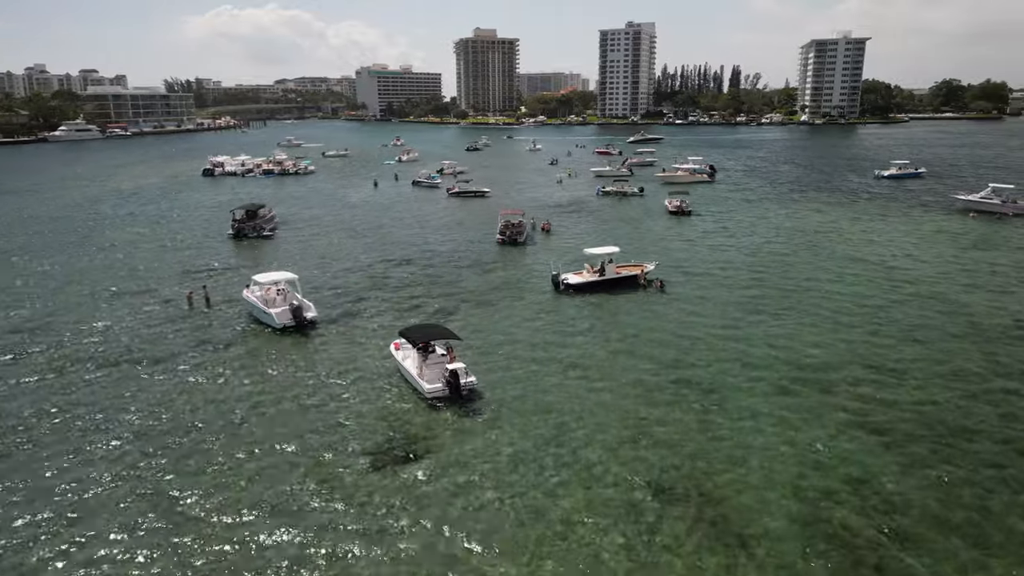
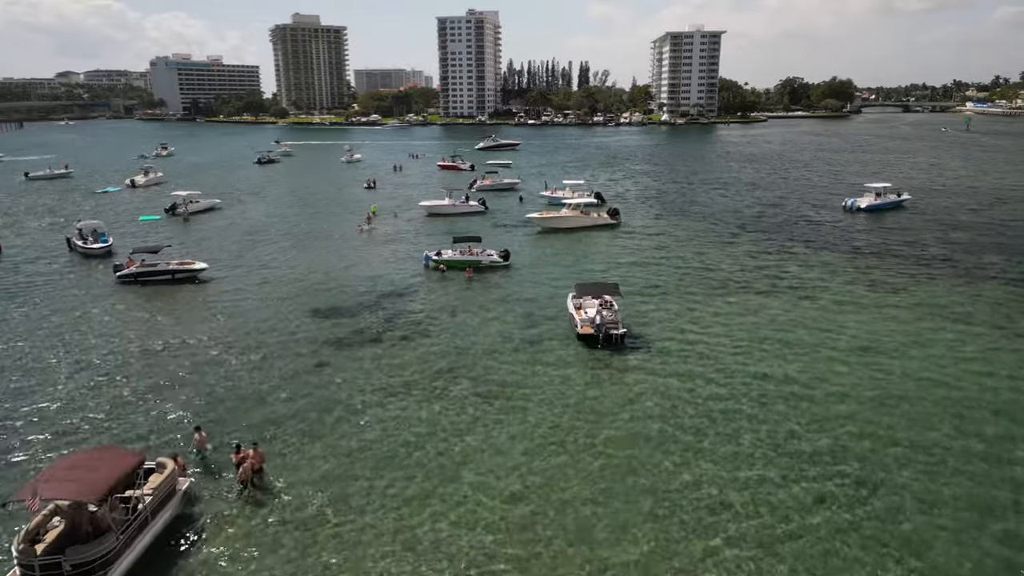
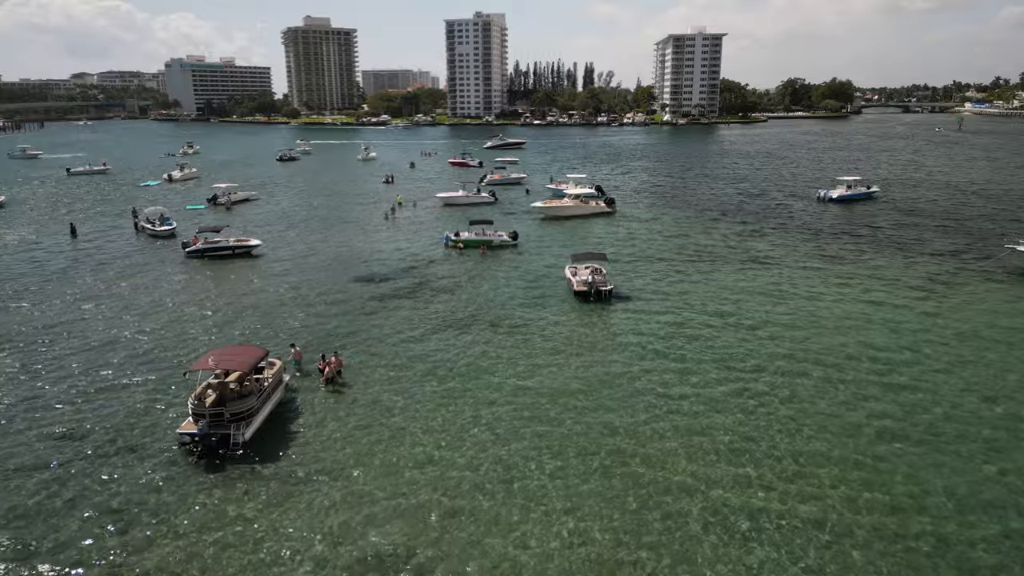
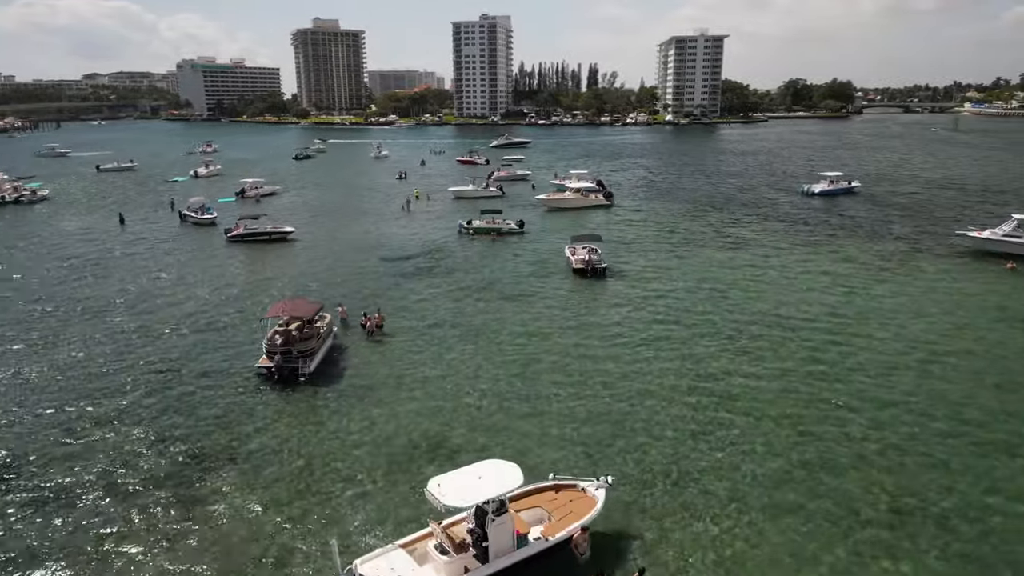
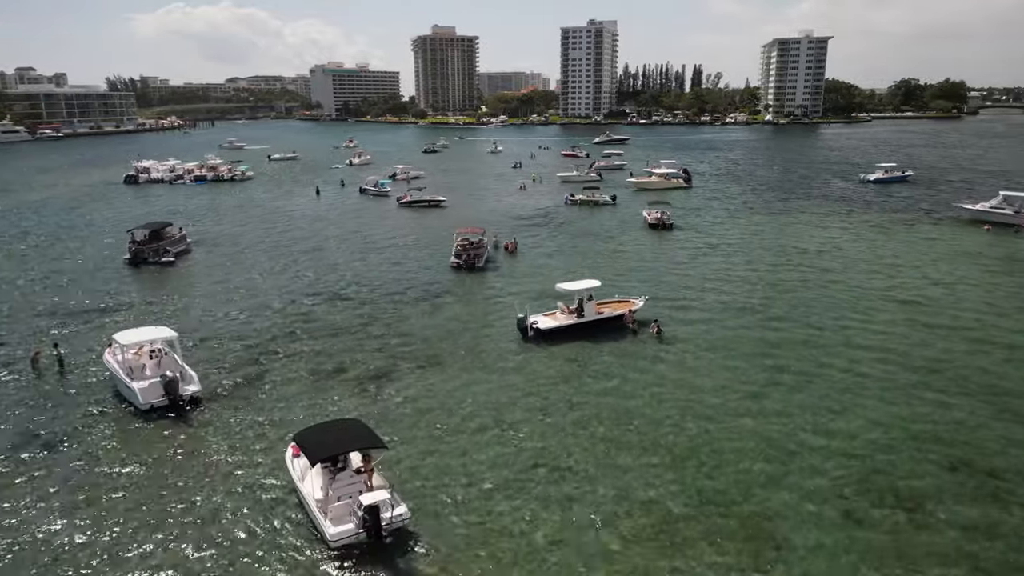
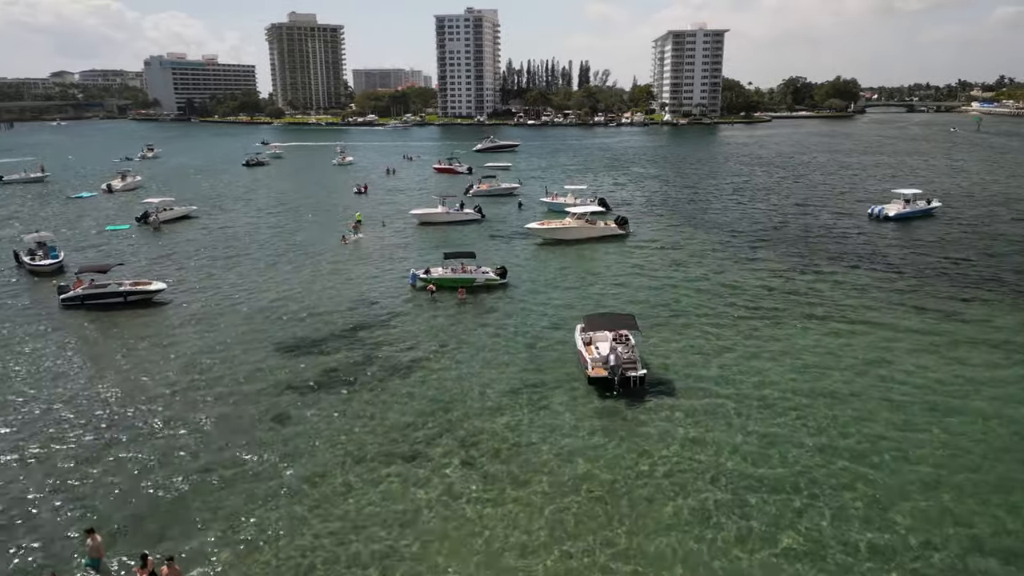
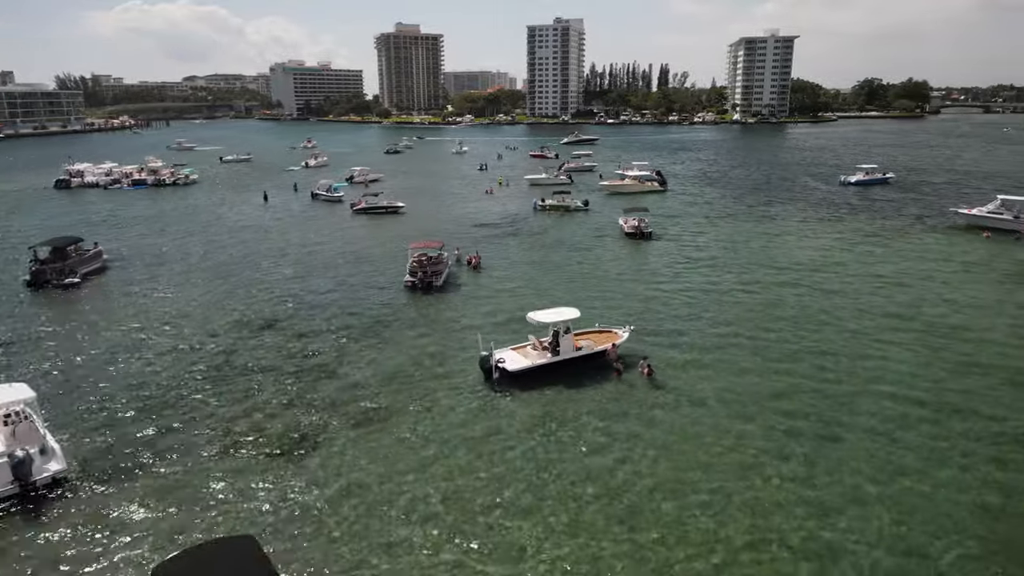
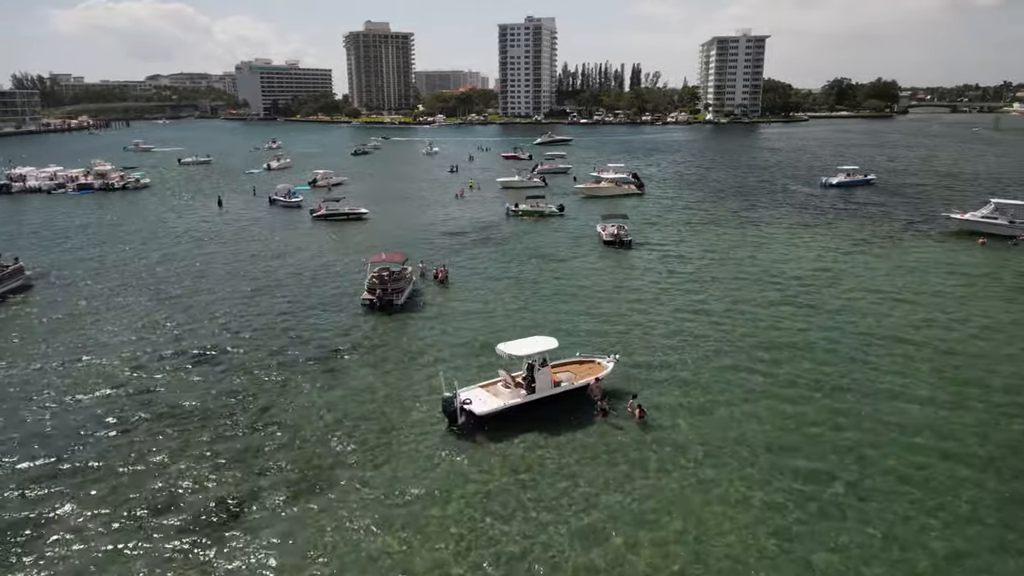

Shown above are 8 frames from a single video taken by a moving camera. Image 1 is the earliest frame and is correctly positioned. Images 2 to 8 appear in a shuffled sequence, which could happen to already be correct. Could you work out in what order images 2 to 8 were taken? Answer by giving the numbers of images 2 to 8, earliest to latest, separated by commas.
5, 7, 8, 4, 3, 2, 6
